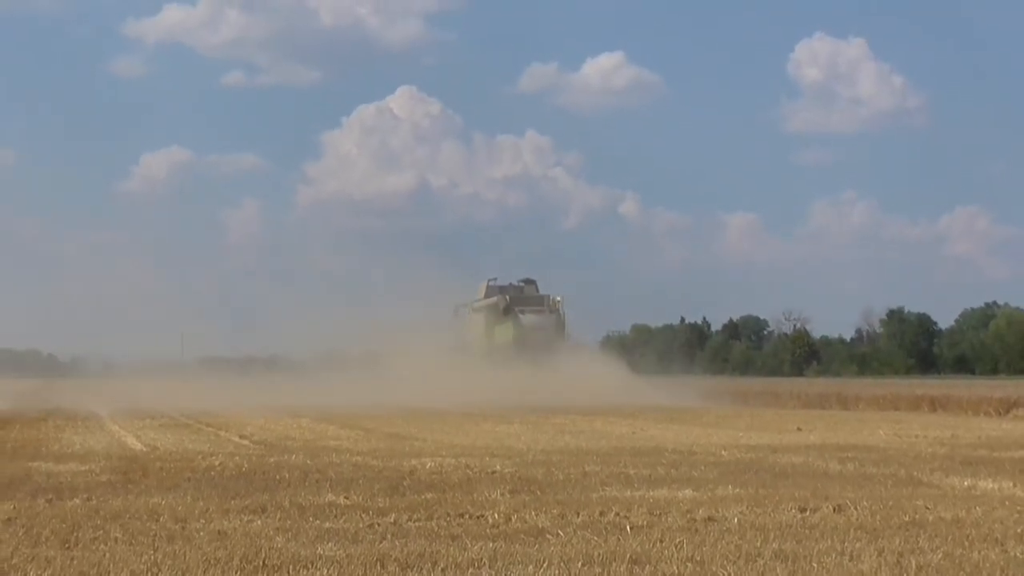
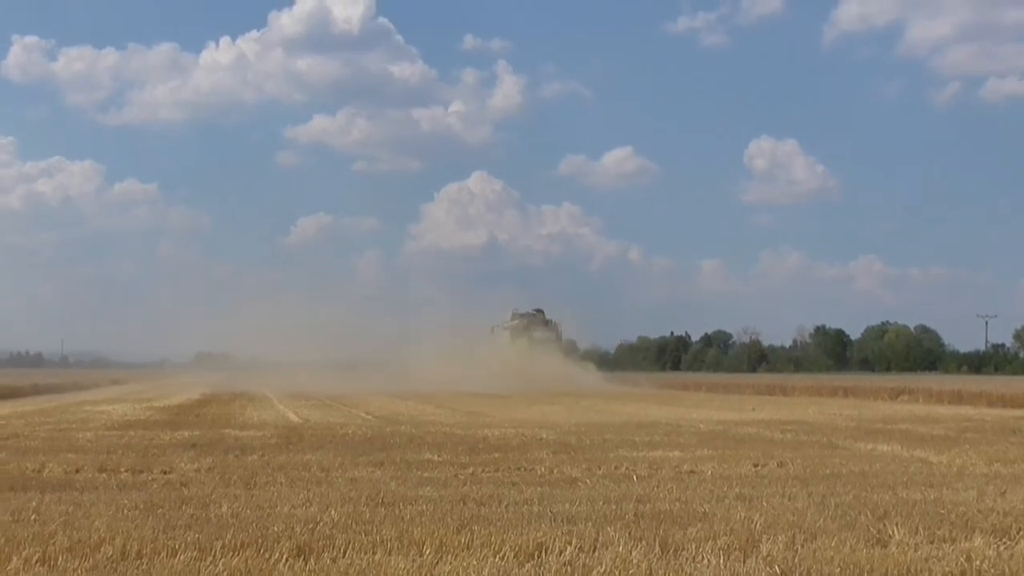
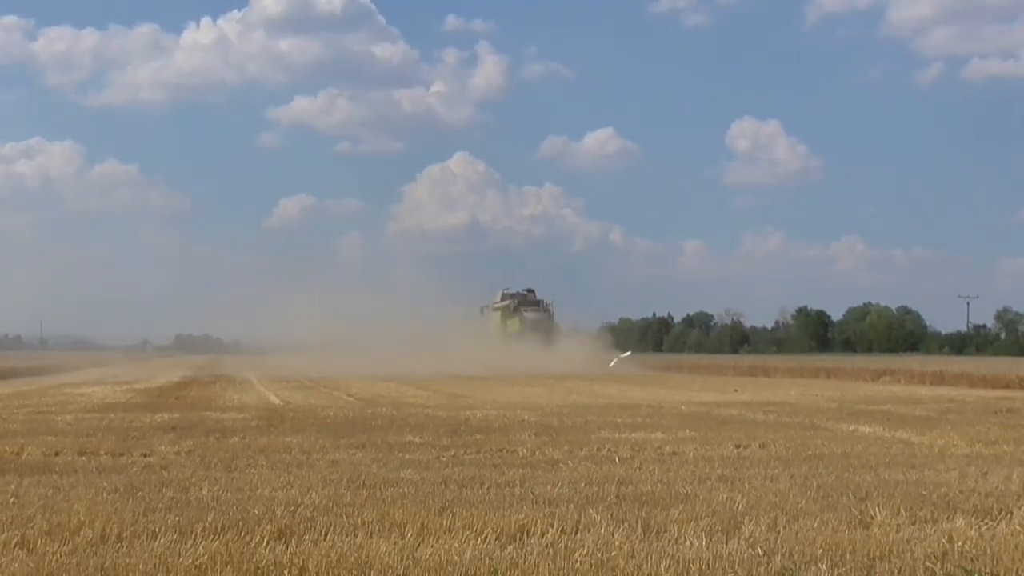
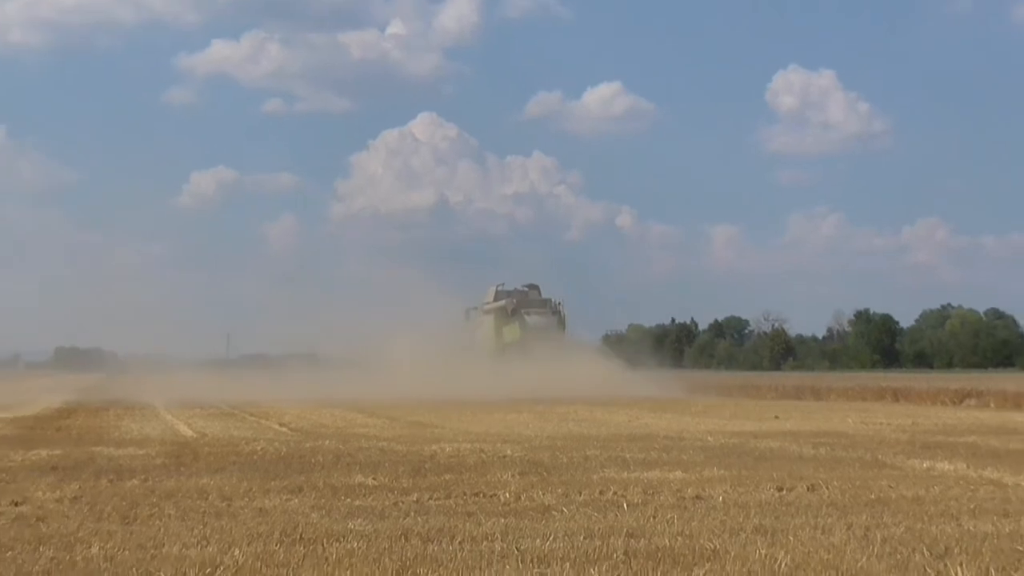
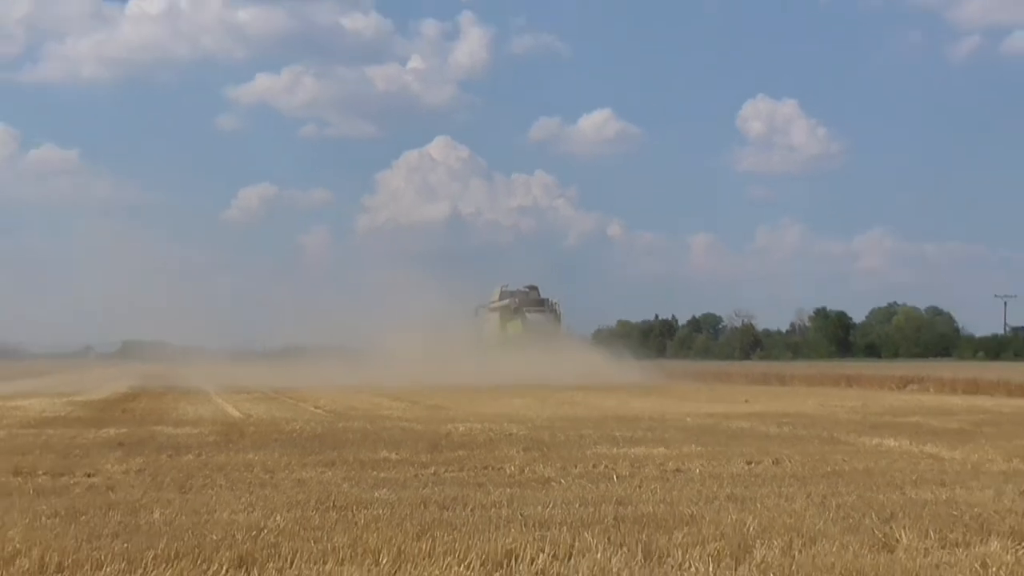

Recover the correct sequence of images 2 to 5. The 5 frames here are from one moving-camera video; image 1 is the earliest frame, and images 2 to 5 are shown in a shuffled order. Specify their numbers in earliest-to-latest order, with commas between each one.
4, 5, 3, 2
